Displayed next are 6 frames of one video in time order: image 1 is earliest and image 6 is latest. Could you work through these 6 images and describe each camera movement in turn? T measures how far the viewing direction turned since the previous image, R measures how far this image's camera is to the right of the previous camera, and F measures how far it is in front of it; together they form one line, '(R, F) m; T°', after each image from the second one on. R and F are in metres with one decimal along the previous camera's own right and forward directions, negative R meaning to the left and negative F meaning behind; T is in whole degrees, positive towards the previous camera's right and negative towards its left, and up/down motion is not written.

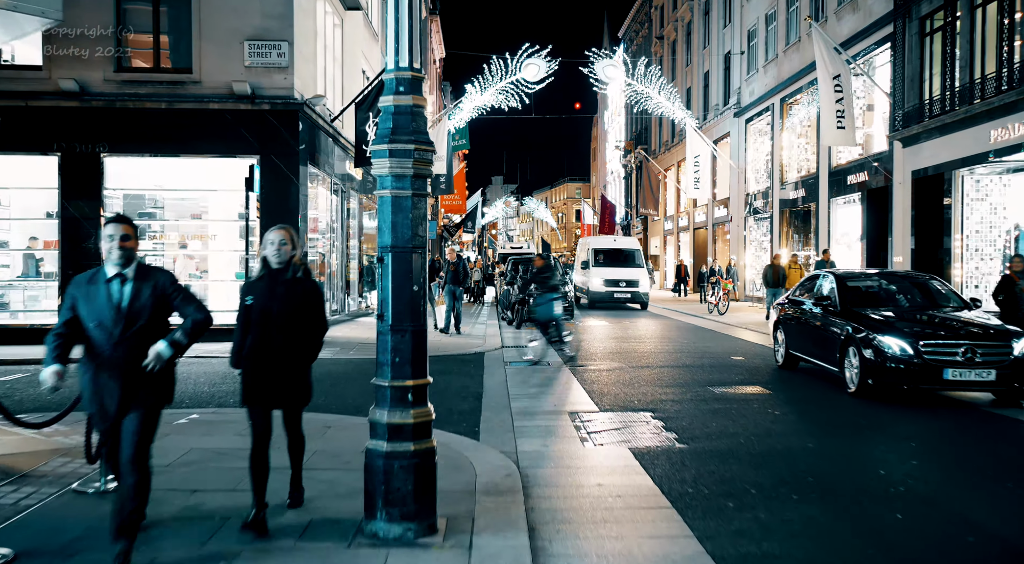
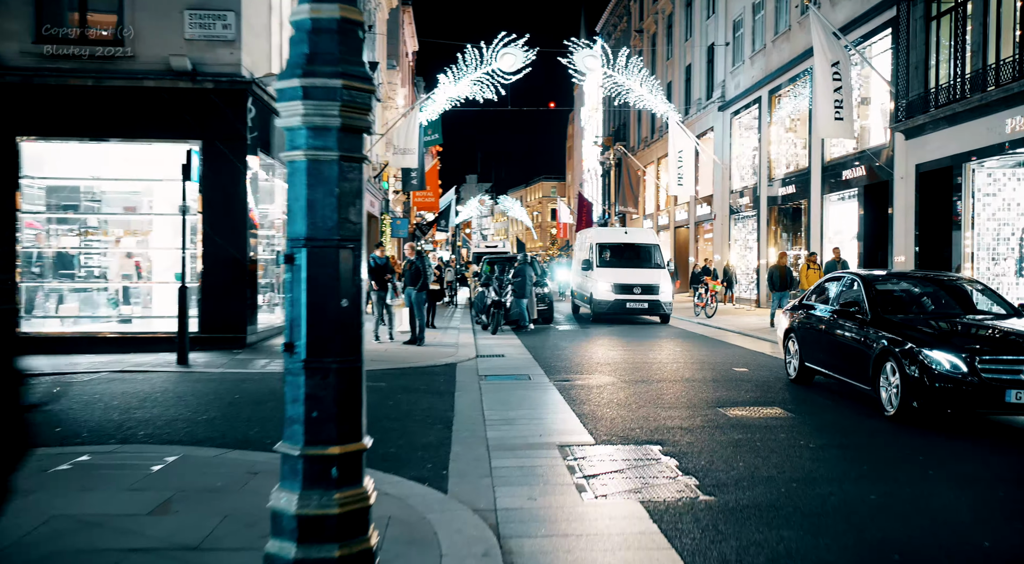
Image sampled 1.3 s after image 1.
(0.0, +1.6) m; +2°
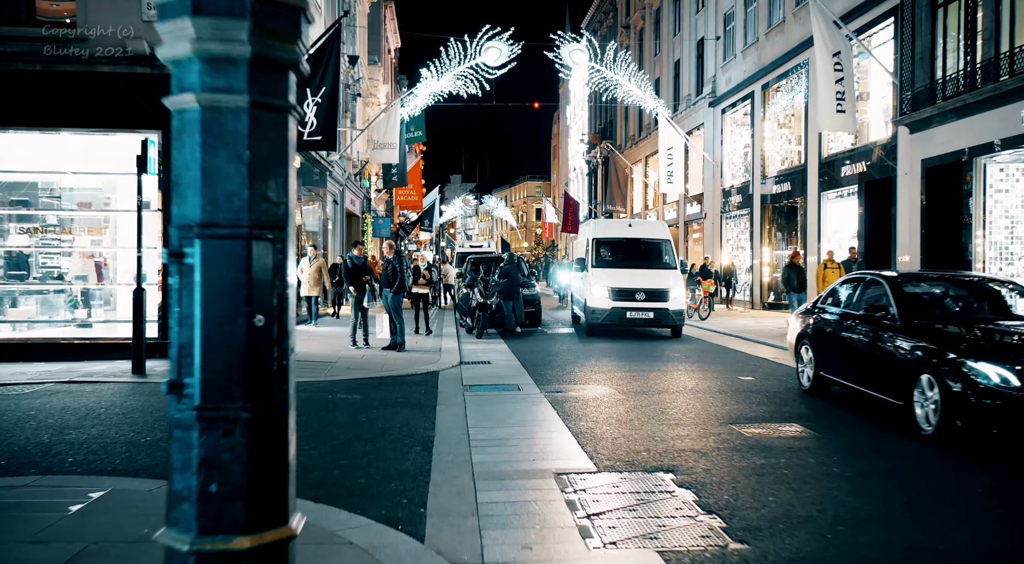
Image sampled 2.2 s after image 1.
(0.0, +0.9) m; +1°
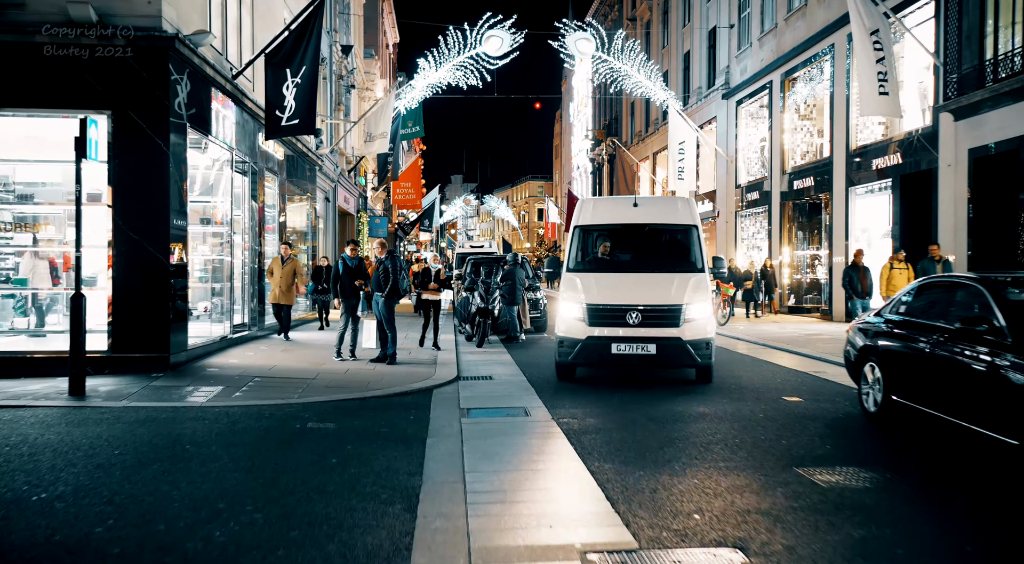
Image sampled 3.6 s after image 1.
(0.0, +1.6) m; 0°
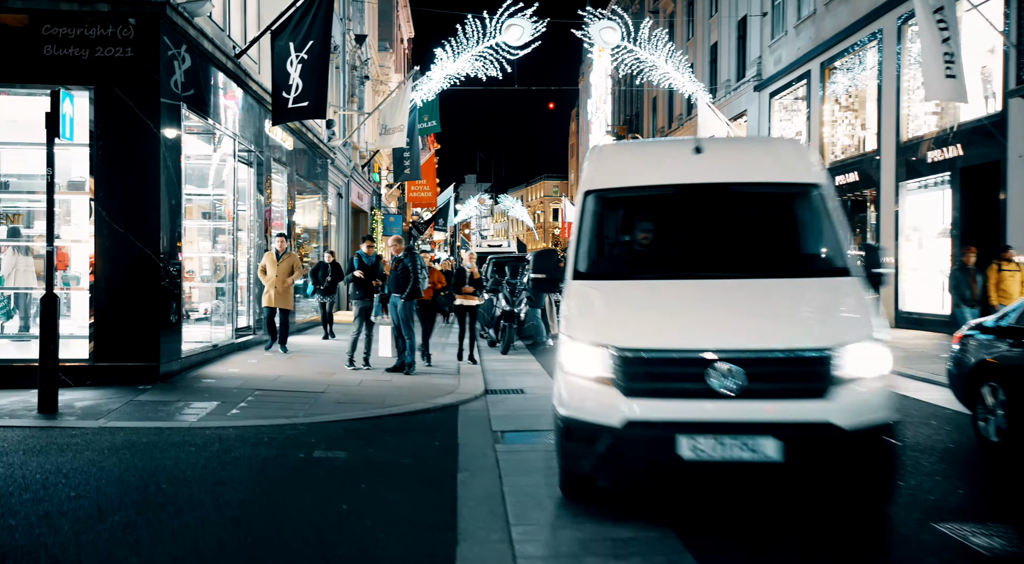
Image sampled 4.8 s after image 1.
(-0.3, +1.3) m; -1°
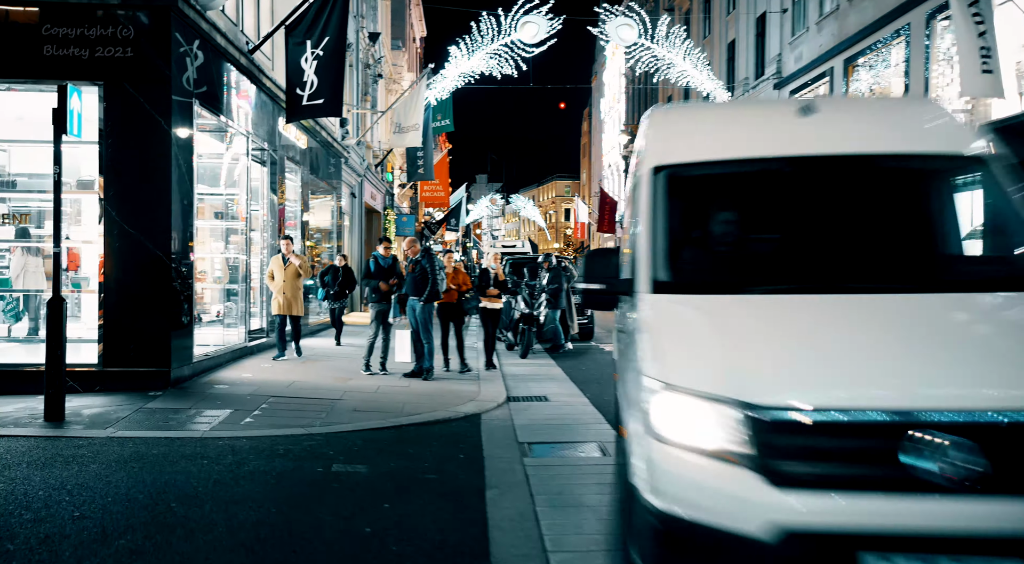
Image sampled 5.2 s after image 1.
(-0.1, +0.4) m; -1°
